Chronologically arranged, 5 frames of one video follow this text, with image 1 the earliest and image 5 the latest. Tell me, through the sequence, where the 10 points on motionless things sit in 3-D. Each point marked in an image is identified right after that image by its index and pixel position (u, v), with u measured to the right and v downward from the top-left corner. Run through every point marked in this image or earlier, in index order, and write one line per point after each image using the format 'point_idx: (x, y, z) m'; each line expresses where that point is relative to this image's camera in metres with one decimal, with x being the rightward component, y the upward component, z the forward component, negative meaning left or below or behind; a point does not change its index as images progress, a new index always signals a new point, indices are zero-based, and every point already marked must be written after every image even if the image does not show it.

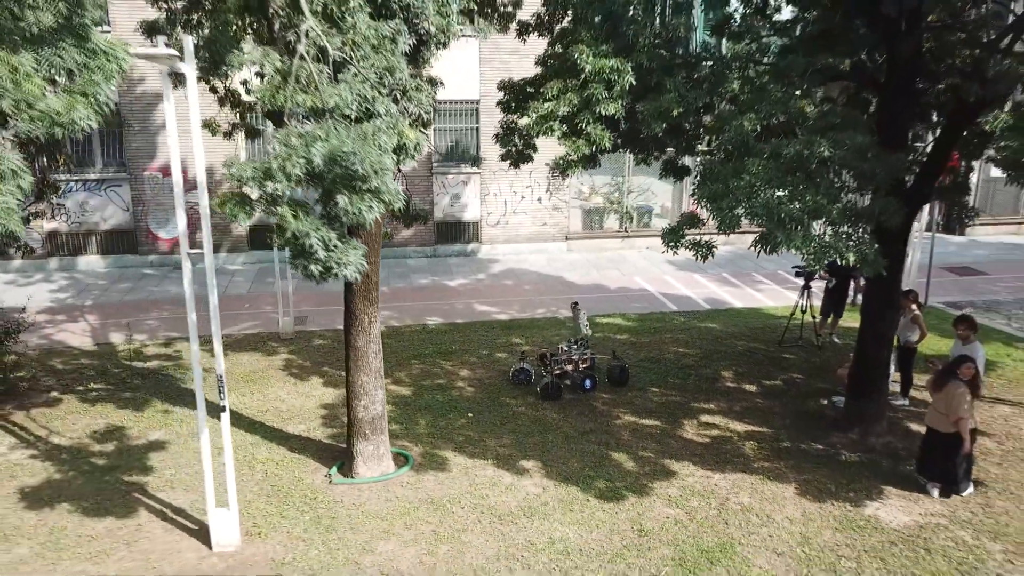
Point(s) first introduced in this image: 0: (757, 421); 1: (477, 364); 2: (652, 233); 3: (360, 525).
0: (+2.3, -1.2, +7.7) m
1: (-0.4, -0.9, +9.2) m
2: (+2.7, +1.0, +15.6) m
3: (-1.1, -1.7, +5.8) m
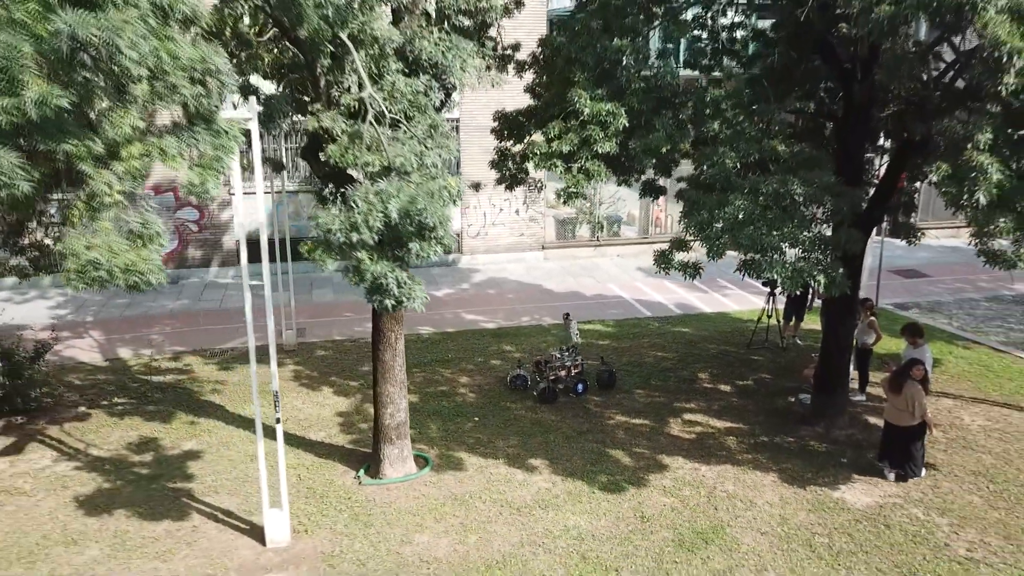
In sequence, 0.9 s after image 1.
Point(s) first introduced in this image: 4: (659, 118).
0: (+2.3, -1.4, +8.6) m
1: (-0.4, -1.0, +9.9) m
2: (+2.2, +0.9, +16.5) m
3: (-0.9, -1.8, +6.5) m
4: (+1.3, +1.5, +7.0) m
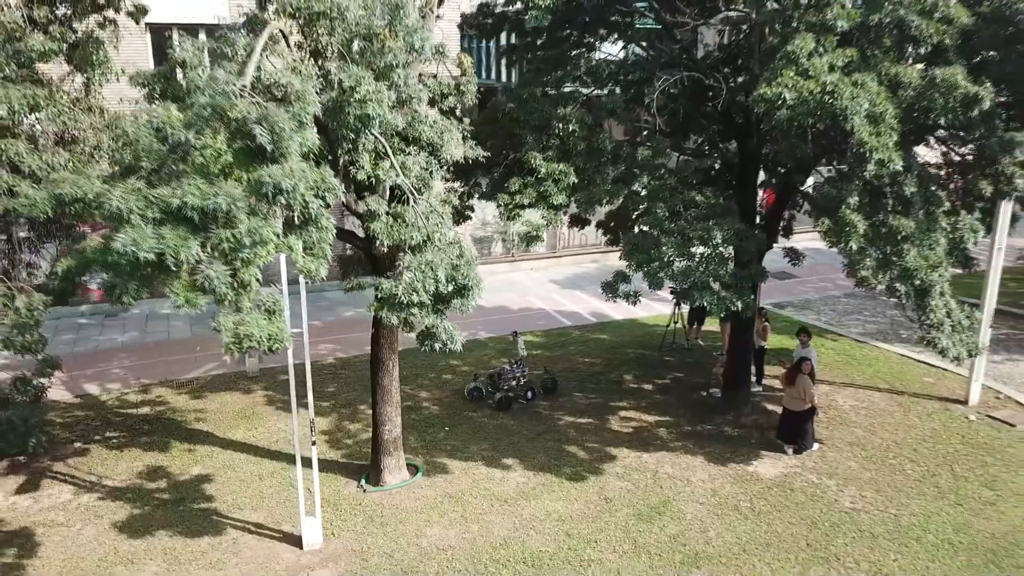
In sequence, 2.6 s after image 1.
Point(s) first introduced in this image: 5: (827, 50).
0: (+1.9, -1.6, +10.3) m
1: (-1.1, -1.3, +11.2) m
2: (+0.5, +0.7, +18.2) m
3: (-1.0, -2.2, +7.7) m
4: (+0.9, +1.2, +8.6) m
5: (+2.6, +1.9, +6.7) m
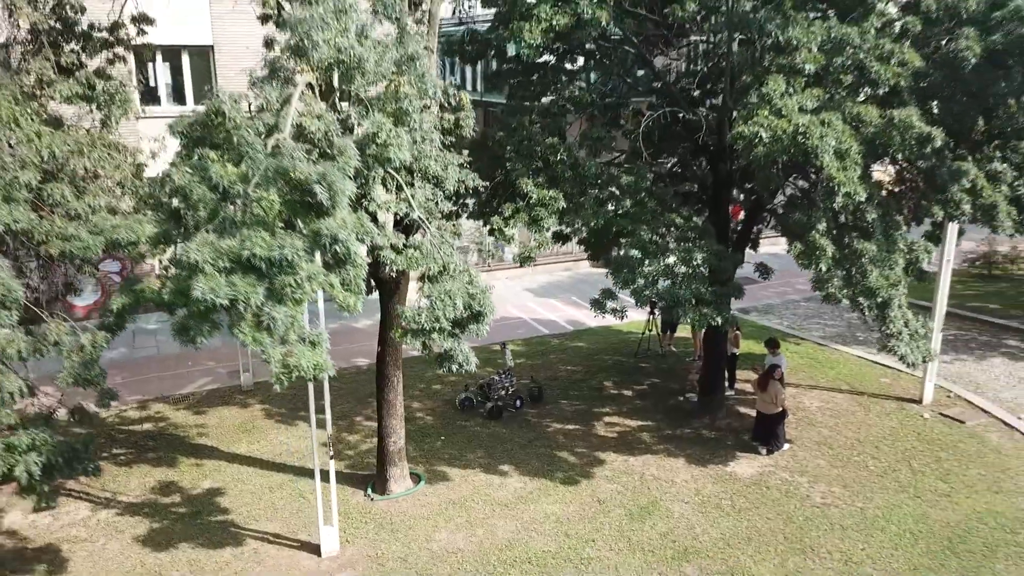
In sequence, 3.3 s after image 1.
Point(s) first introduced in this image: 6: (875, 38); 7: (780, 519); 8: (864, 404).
0: (+1.7, -1.7, +11.0) m
1: (-1.3, -1.6, +11.7) m
2: (-0.1, +0.5, +18.7) m
3: (-1.0, -2.4, +8.3) m
4: (+0.8, +1.0, +9.2) m
5: (+2.6, +1.8, +7.4) m
6: (+3.4, +2.3, +7.6) m
7: (+2.7, -2.3, +8.2) m
8: (+4.9, -1.6, +11.3) m
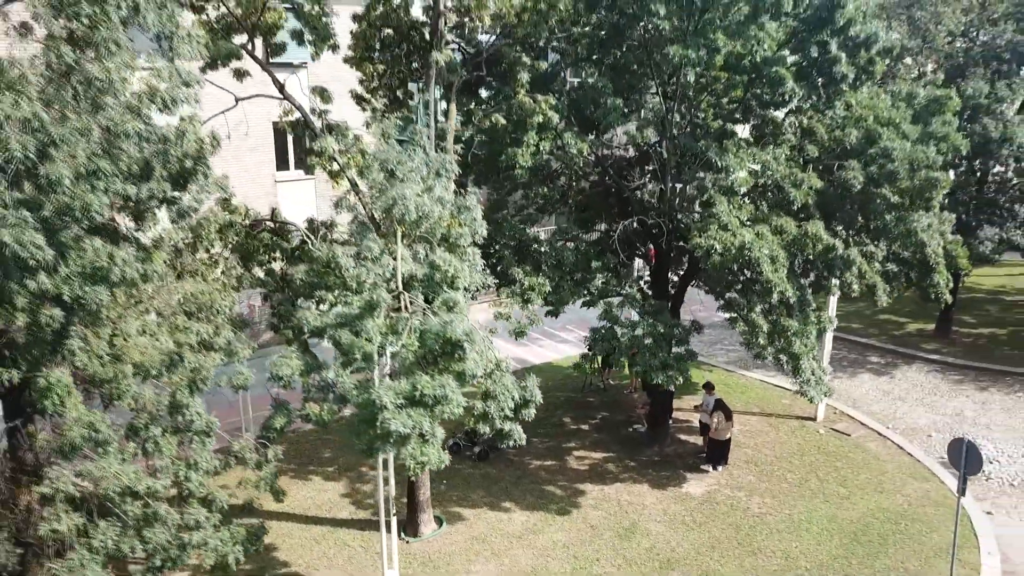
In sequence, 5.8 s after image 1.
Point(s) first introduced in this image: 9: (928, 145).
0: (+1.5, -2.6, +13.3) m
1: (-1.6, -2.6, +13.5) m
2: (-1.7, -0.5, +20.6) m
3: (-0.8, -3.4, +10.2) m
4: (+0.7, +0.1, +11.4) m
5: (+2.7, +0.9, +9.8) m
6: (+3.4, +1.5, +10.2) m
7: (+2.9, -3.2, +10.7) m
8: (+4.5, -2.4, +14.1) m
9: (+5.5, +1.9, +10.8) m
